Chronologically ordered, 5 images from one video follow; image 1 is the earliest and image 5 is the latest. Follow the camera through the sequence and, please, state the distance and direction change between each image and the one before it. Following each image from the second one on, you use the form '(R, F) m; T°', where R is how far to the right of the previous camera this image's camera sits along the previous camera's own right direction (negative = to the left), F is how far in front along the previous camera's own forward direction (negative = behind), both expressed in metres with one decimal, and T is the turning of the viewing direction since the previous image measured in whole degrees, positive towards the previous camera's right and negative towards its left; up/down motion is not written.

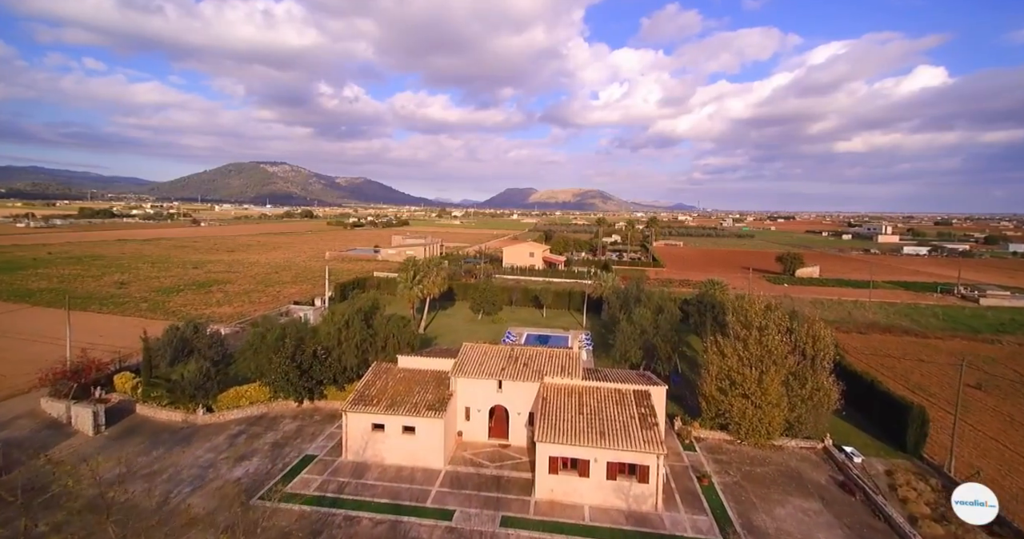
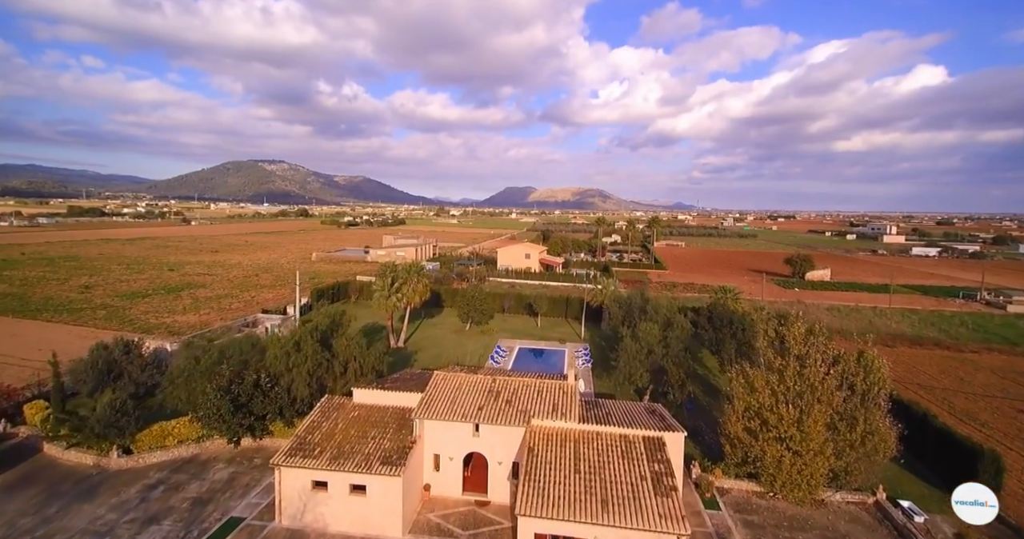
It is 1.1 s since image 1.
(+0.7, +3.9) m; 0°
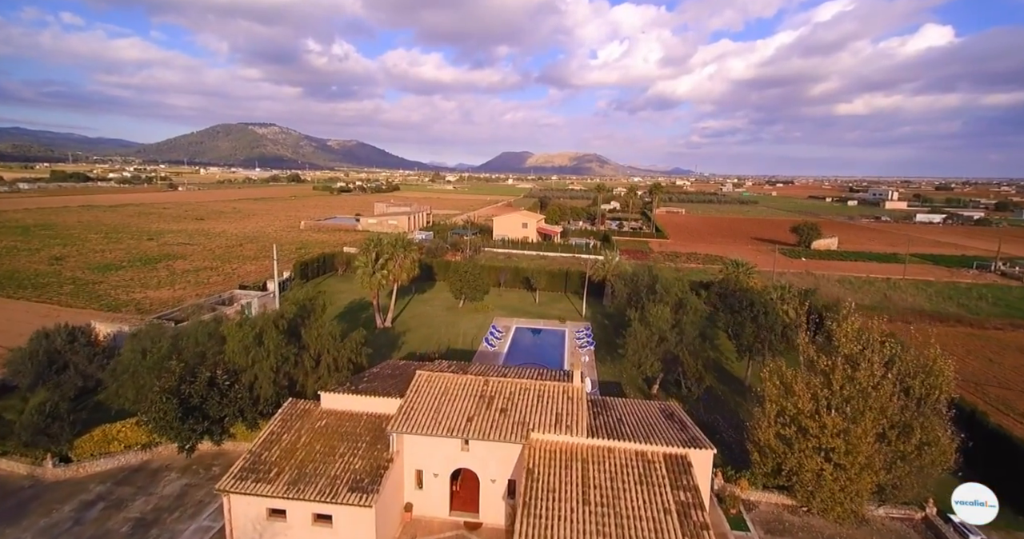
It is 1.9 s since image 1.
(0.0, +2.9) m; 0°
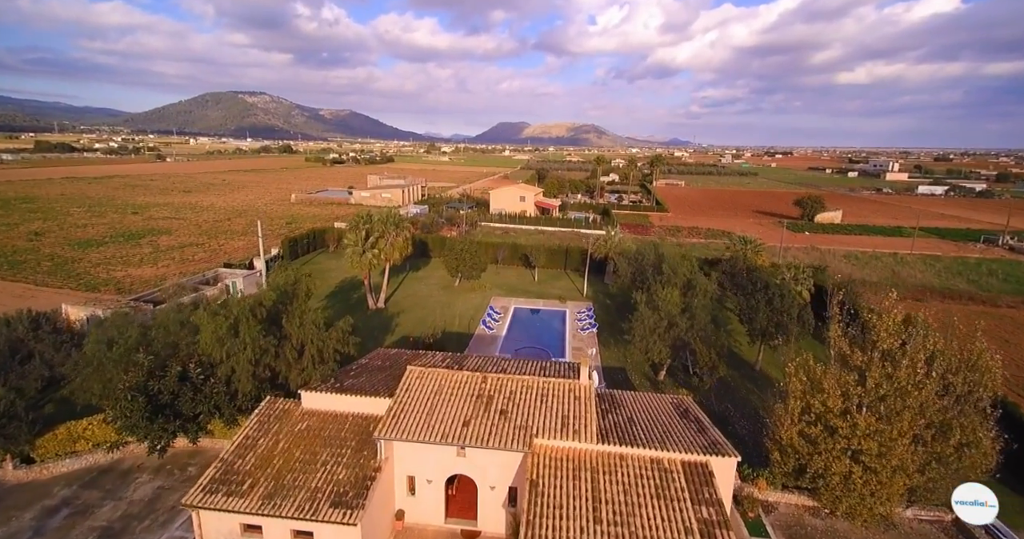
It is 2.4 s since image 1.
(-0.1, +1.6) m; 0°
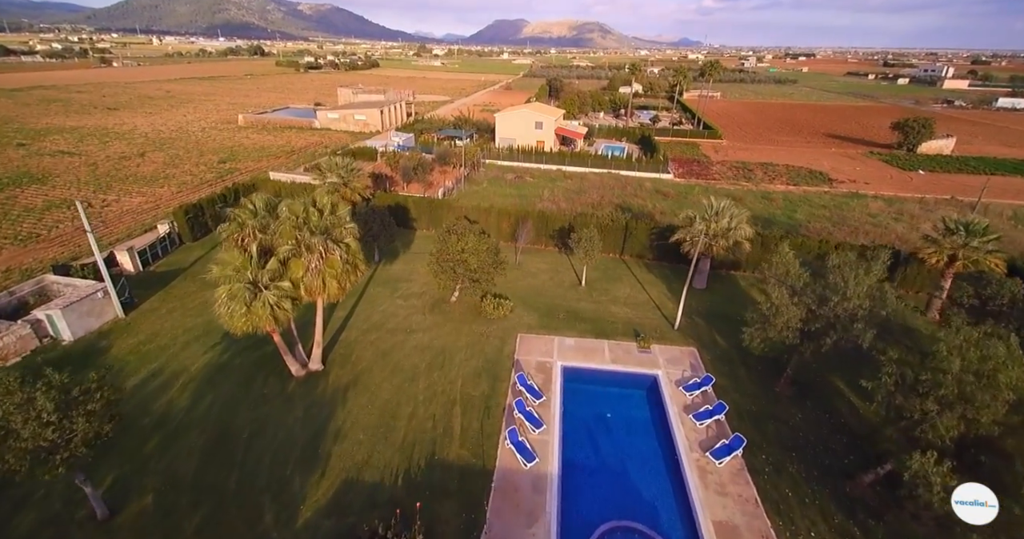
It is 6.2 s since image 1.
(-1.7, +14.5) m; 0°
